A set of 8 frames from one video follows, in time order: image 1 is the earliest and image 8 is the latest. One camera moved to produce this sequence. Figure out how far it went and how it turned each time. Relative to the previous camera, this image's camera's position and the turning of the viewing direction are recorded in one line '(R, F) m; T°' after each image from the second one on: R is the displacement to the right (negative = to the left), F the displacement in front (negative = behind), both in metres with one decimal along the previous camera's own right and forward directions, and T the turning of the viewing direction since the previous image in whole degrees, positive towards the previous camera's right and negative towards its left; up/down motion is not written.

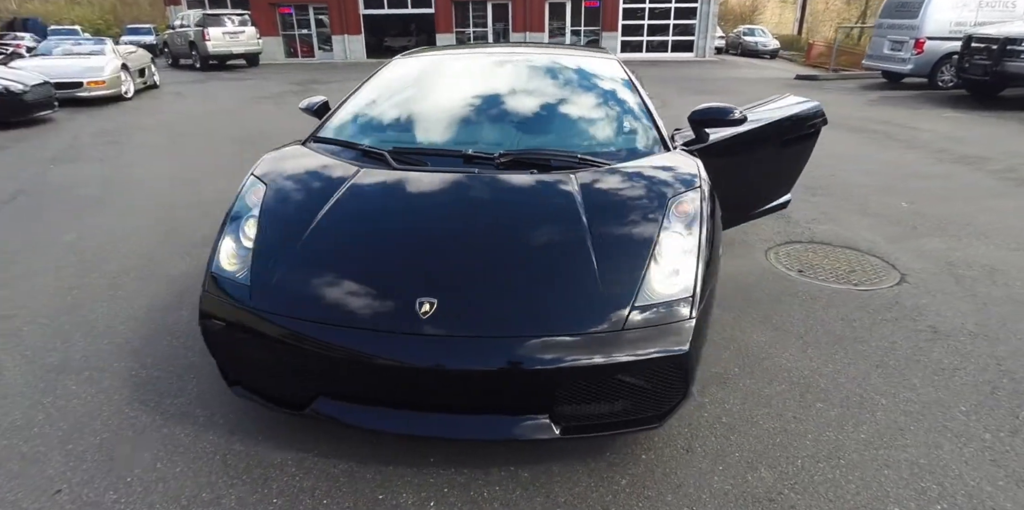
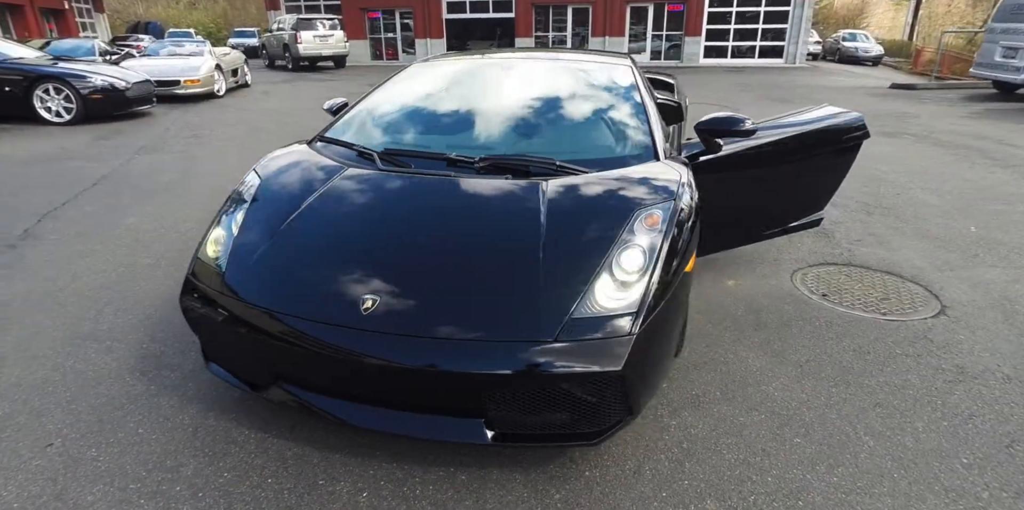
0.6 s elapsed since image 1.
(+0.5, 0.0) m; -8°
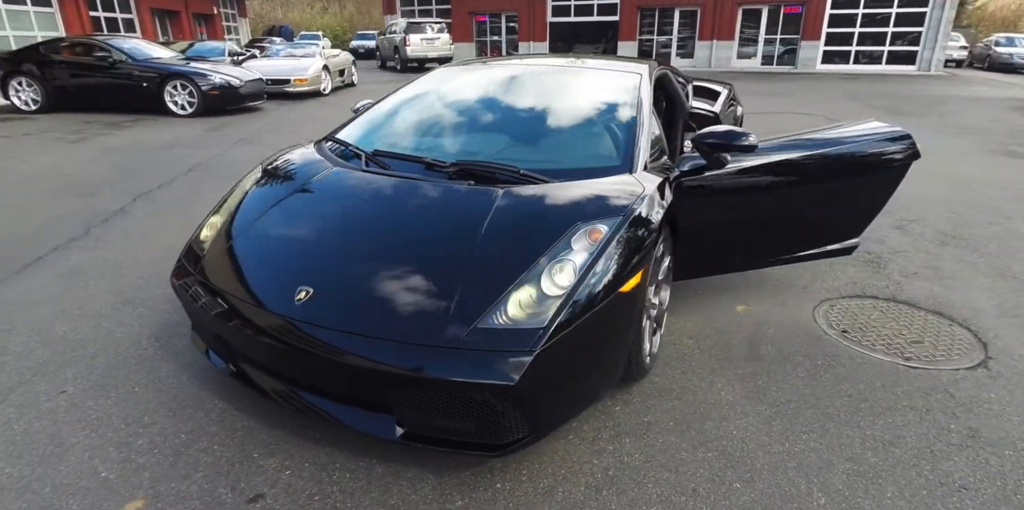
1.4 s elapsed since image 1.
(+0.6, +0.1) m; -11°
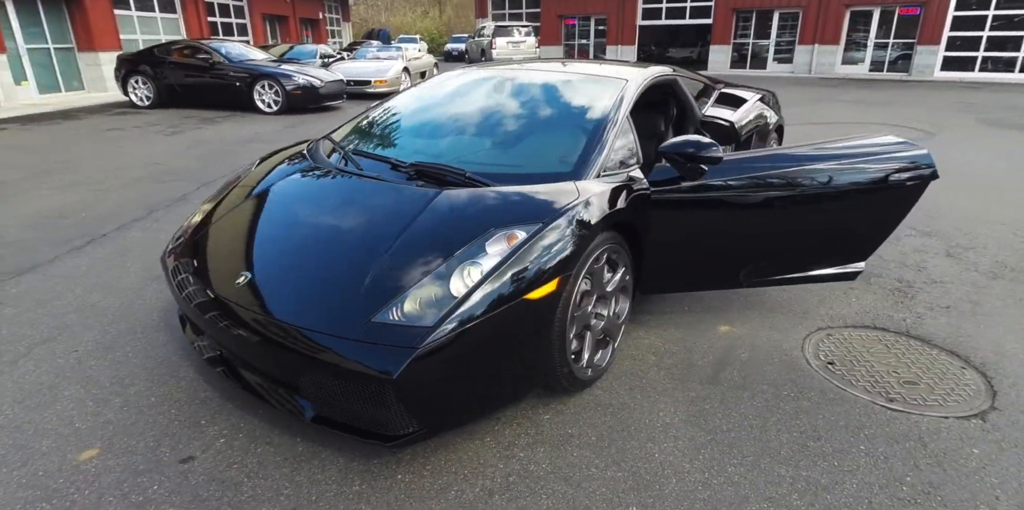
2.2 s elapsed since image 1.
(+0.7, 0.0) m; -10°
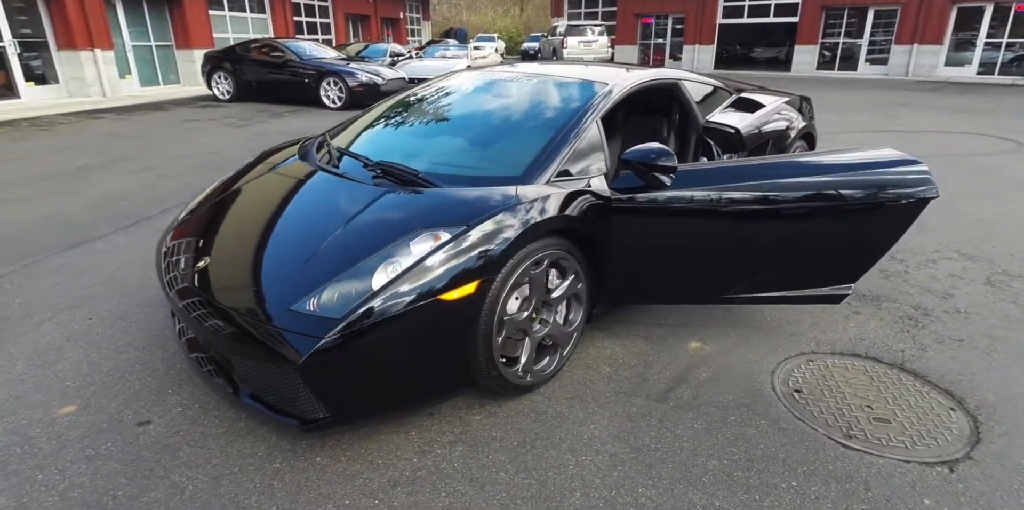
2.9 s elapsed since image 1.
(+0.6, 0.0) m; -8°
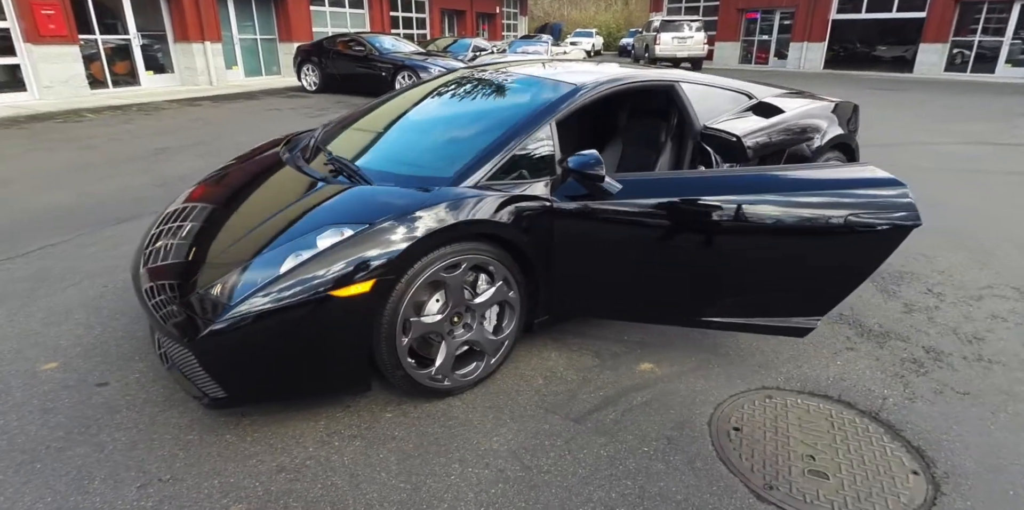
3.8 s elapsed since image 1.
(+0.7, +0.1) m; -10°
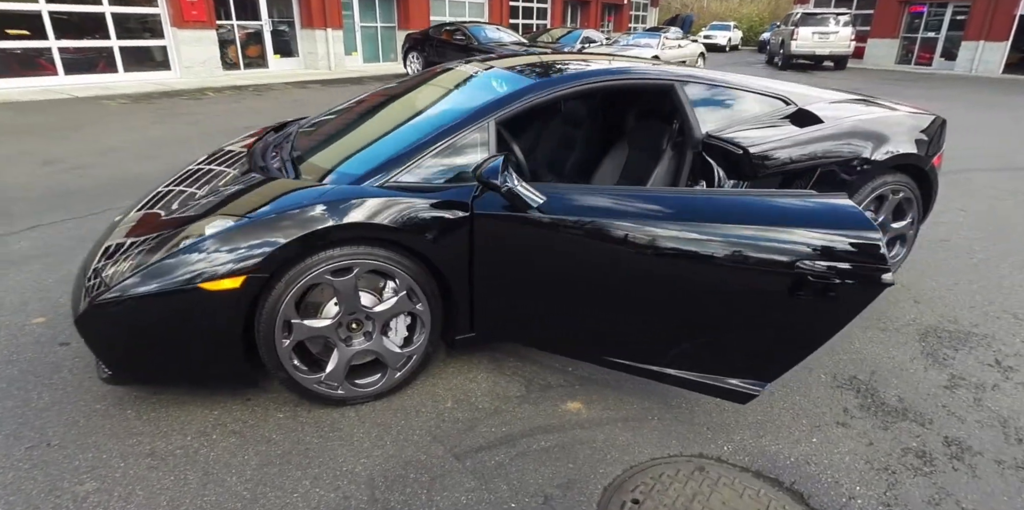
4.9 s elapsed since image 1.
(+0.9, +0.4) m; -13°
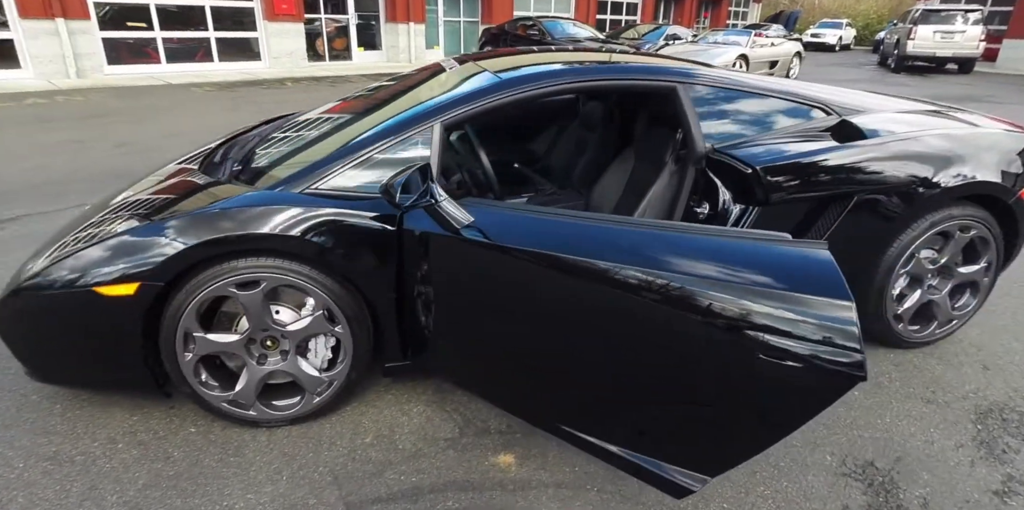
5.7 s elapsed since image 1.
(+0.5, +0.4) m; -9°
